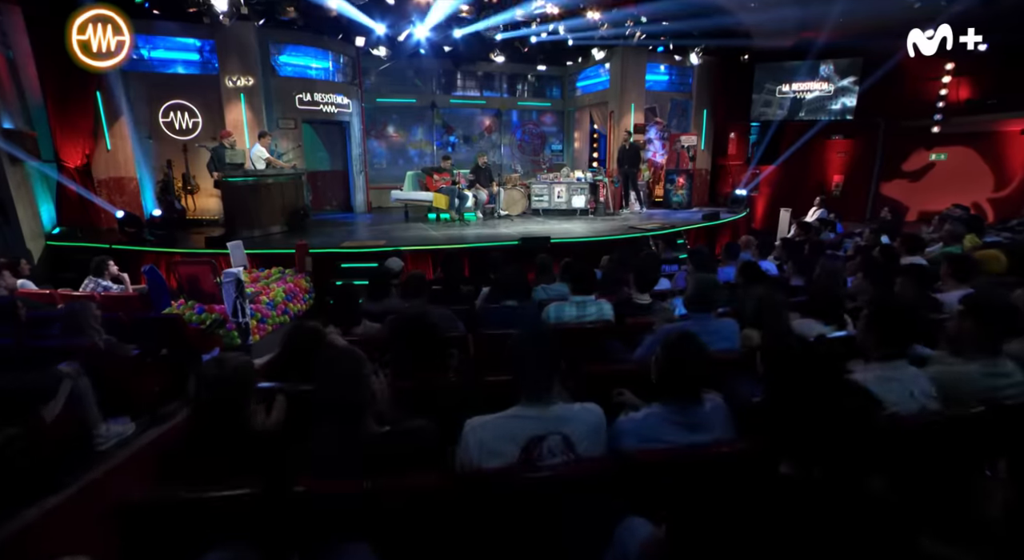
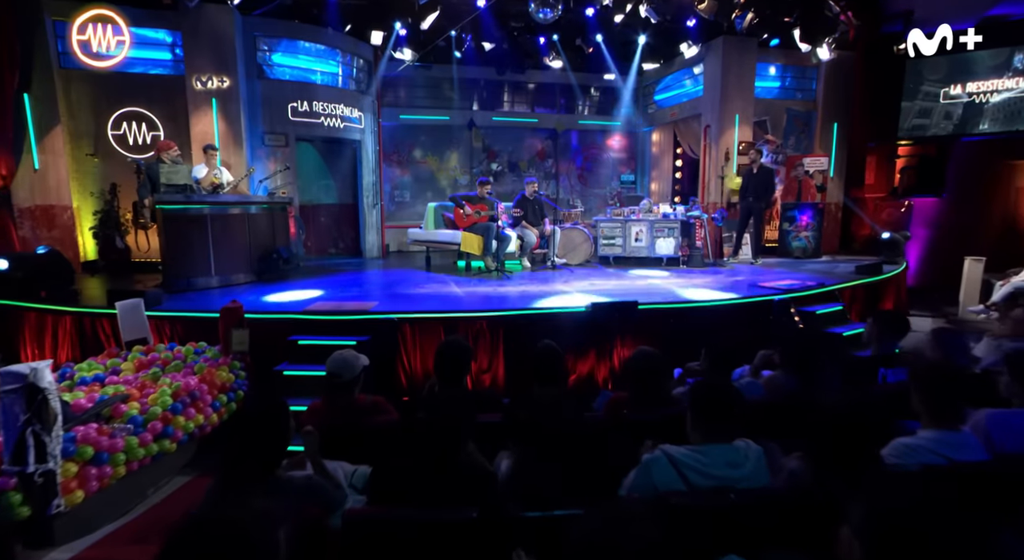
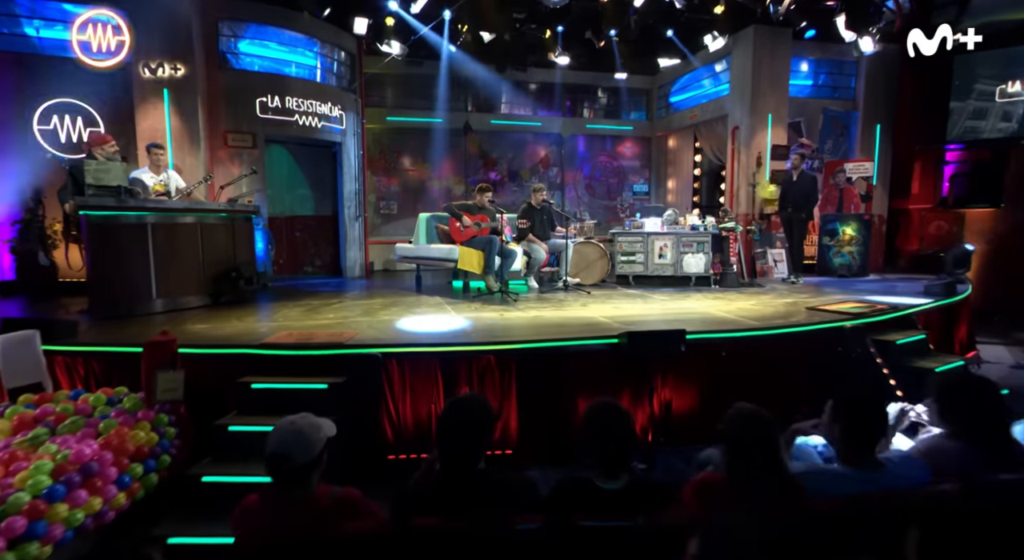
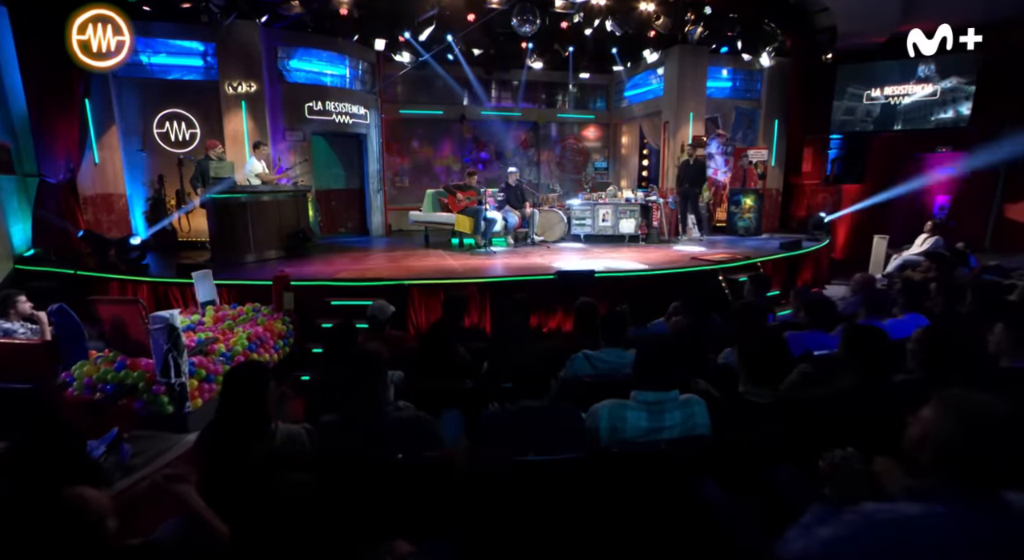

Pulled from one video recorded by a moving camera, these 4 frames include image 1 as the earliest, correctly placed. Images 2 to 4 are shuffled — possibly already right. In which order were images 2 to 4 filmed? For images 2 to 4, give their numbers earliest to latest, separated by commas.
4, 2, 3
